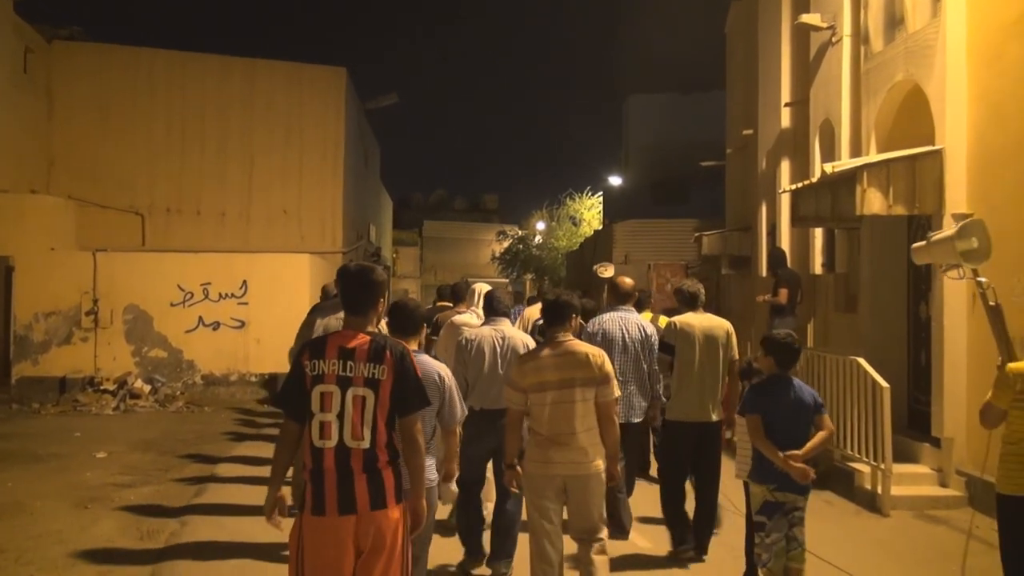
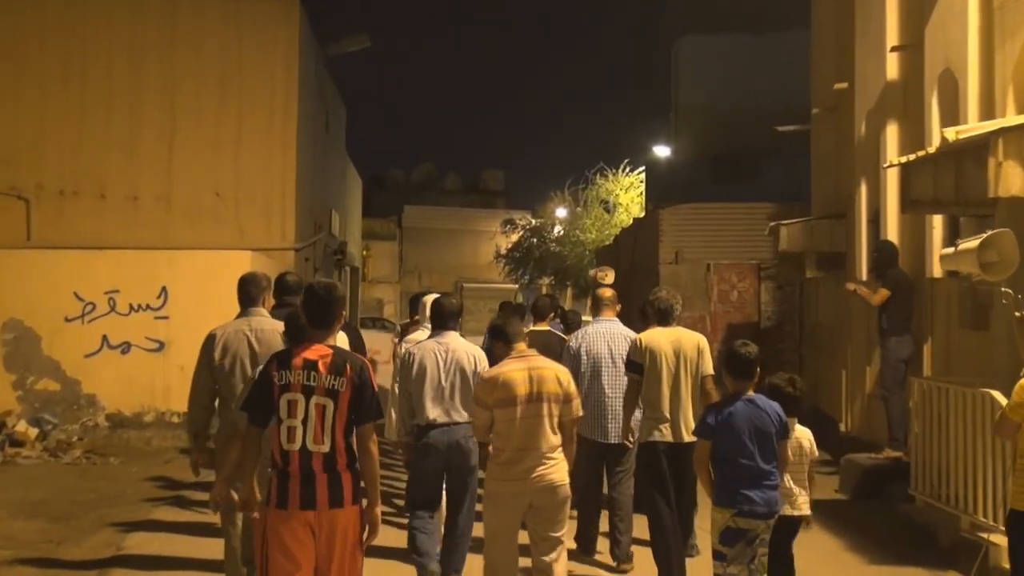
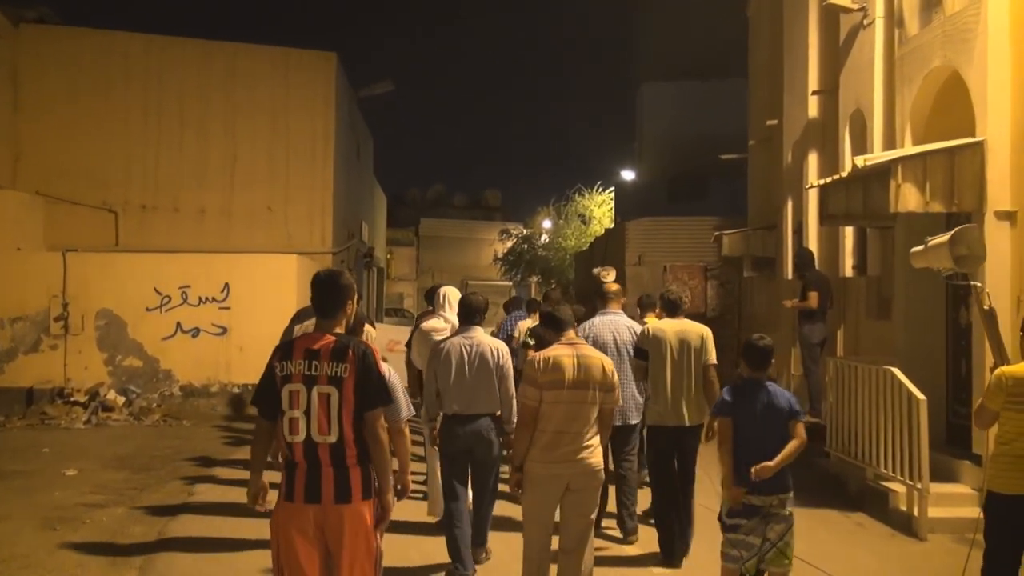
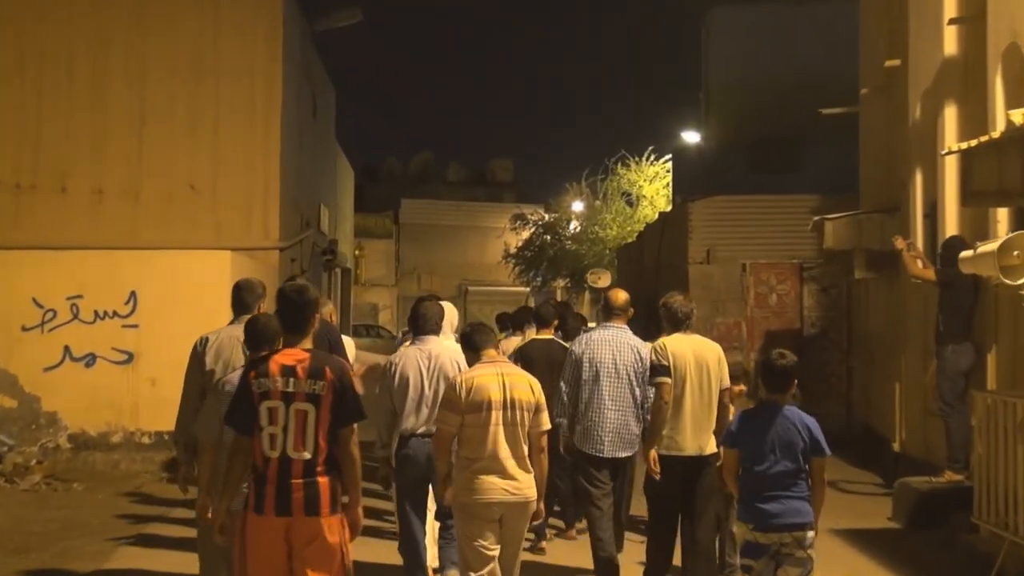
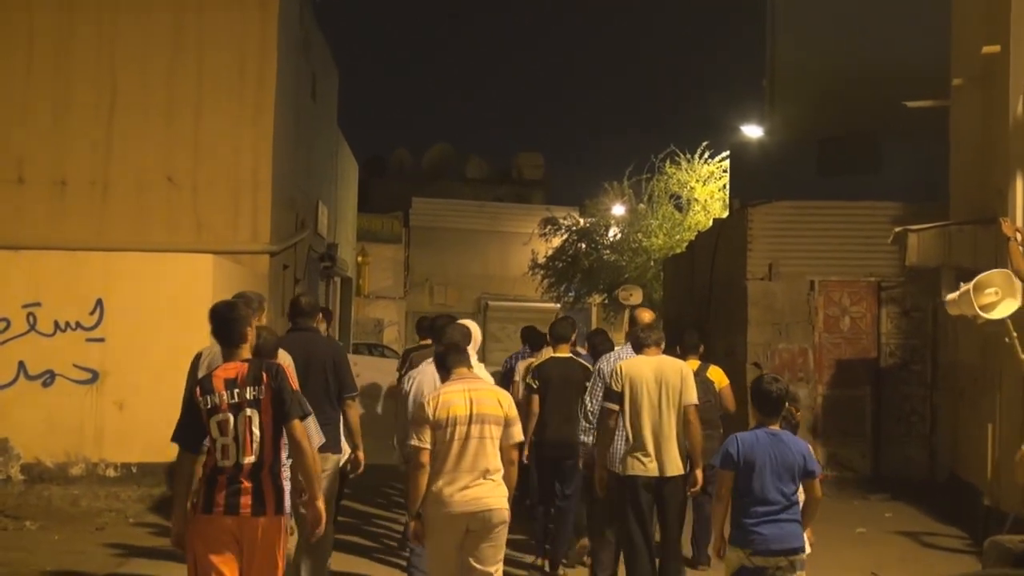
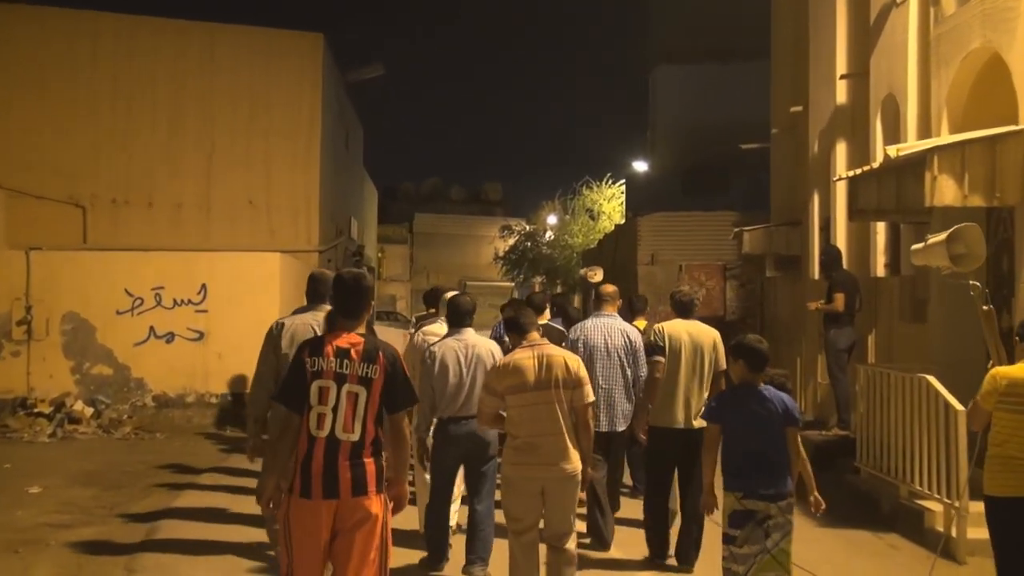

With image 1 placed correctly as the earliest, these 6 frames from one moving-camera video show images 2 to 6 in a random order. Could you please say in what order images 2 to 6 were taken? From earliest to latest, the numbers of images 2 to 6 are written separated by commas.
3, 6, 2, 4, 5
